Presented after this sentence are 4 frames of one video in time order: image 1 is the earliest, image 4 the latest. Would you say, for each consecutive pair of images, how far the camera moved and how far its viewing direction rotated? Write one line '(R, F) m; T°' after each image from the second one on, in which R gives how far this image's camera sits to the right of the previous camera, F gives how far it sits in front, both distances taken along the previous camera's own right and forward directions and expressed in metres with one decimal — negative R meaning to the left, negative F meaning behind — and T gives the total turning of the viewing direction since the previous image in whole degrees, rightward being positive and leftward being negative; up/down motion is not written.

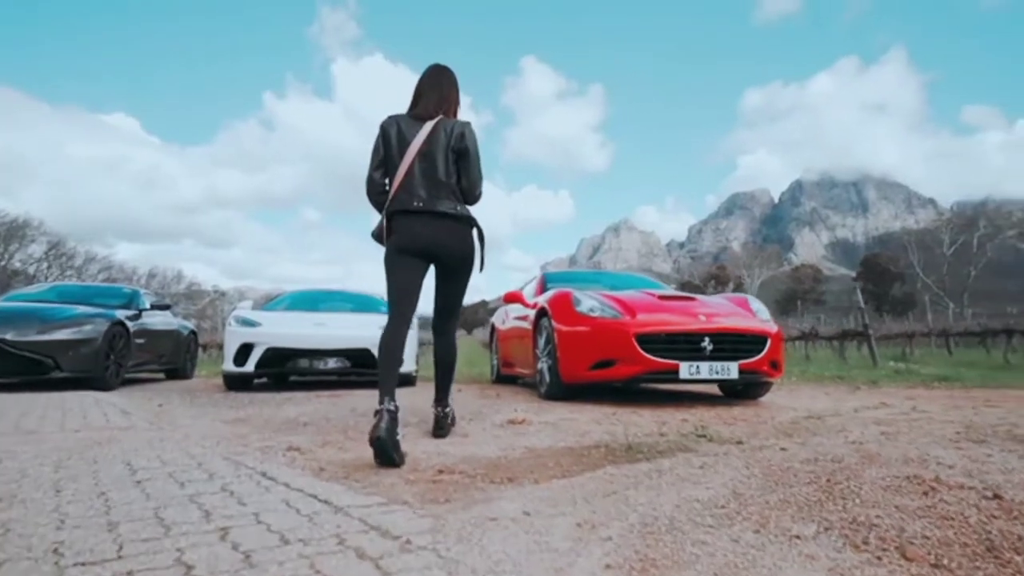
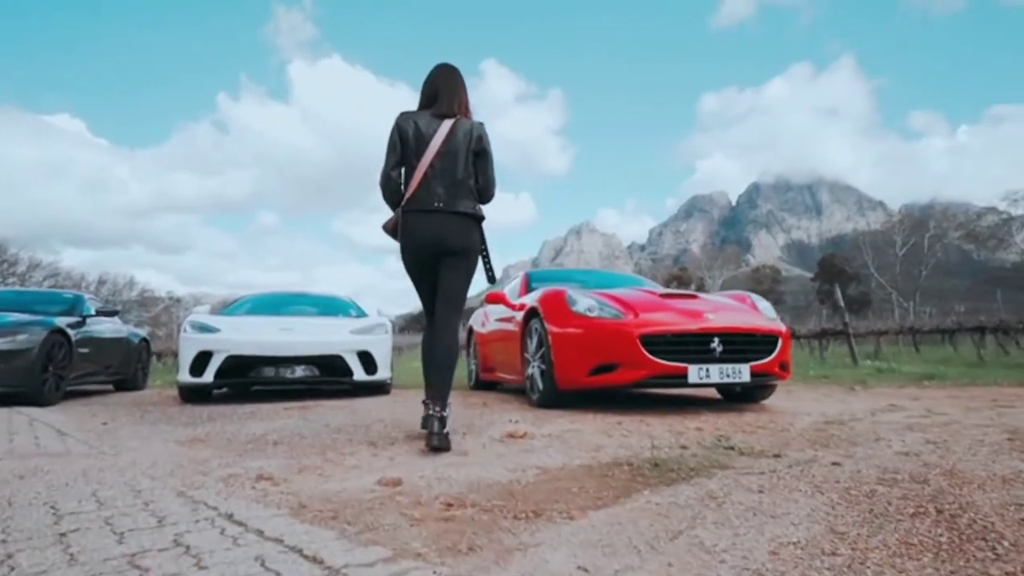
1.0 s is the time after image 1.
(-0.2, +0.5) m; +3°
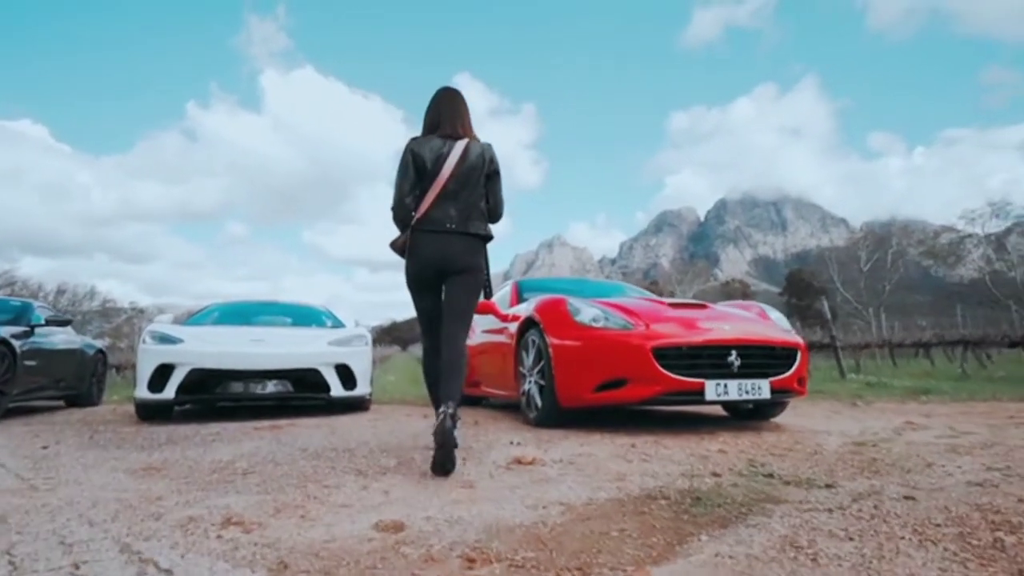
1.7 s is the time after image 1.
(-0.2, +0.4) m; +3°
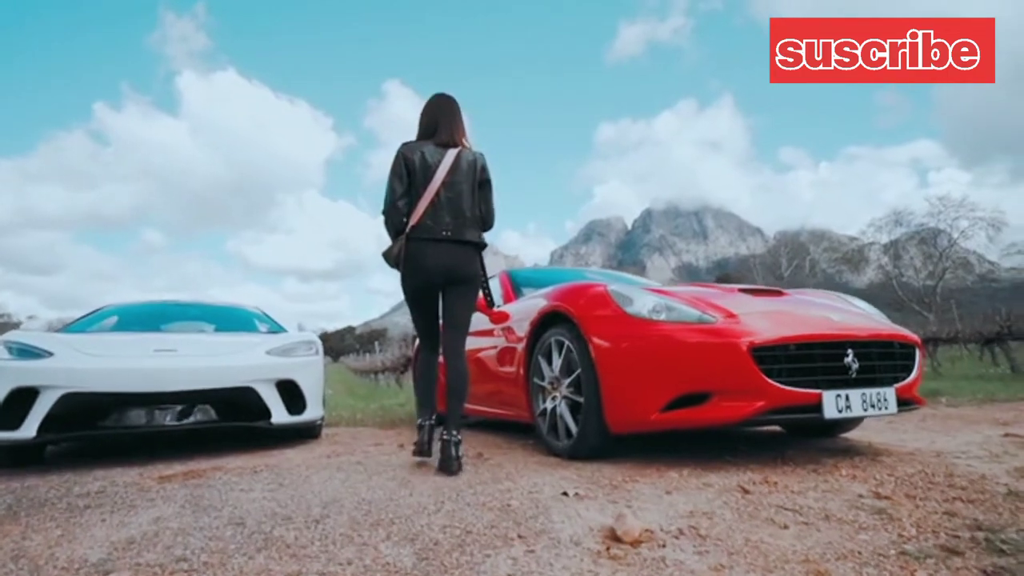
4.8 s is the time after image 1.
(-0.5, +1.4) m; +6°
